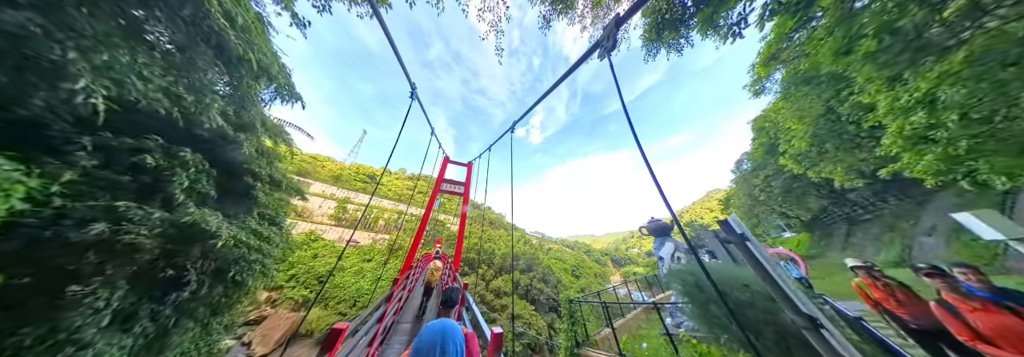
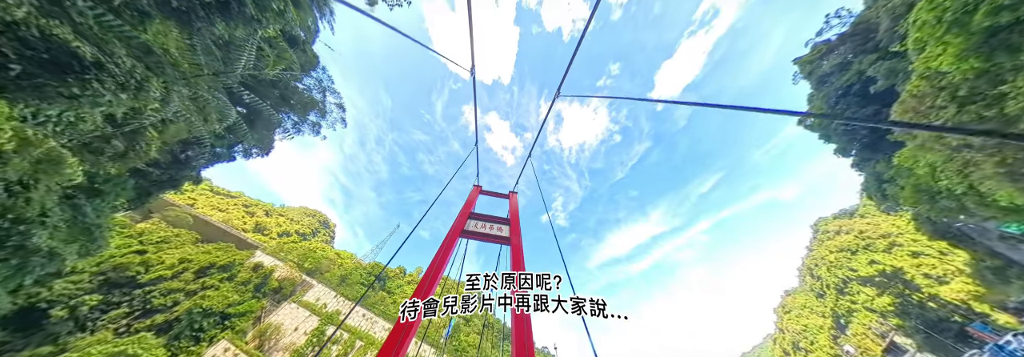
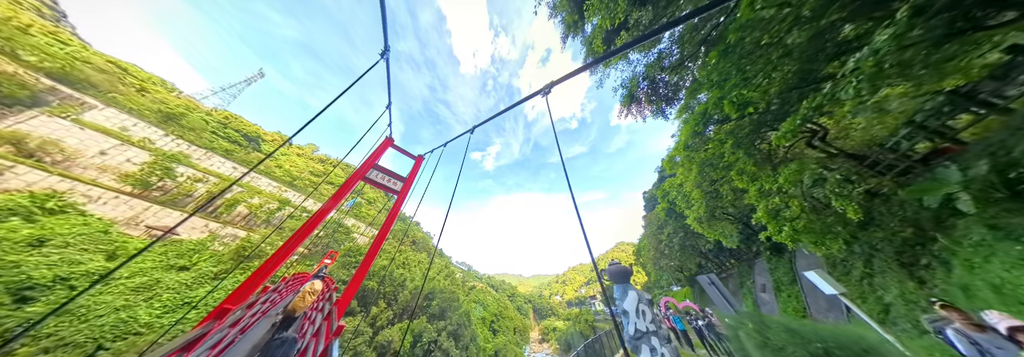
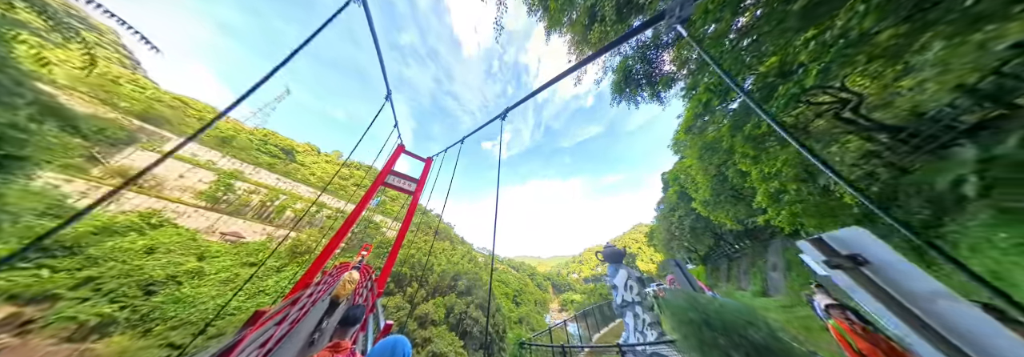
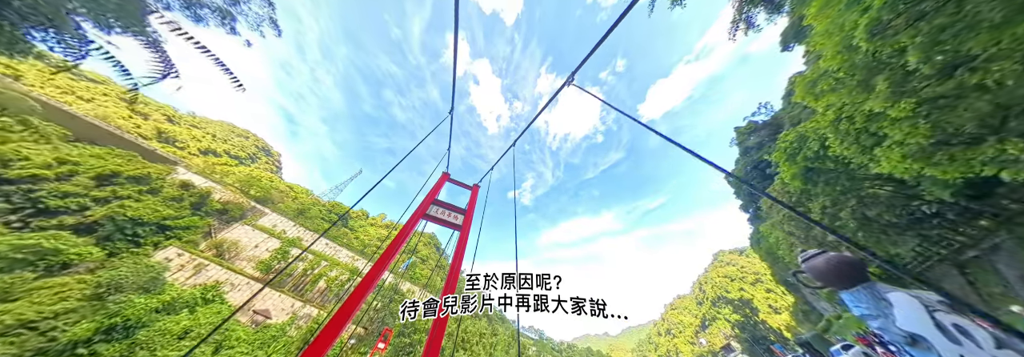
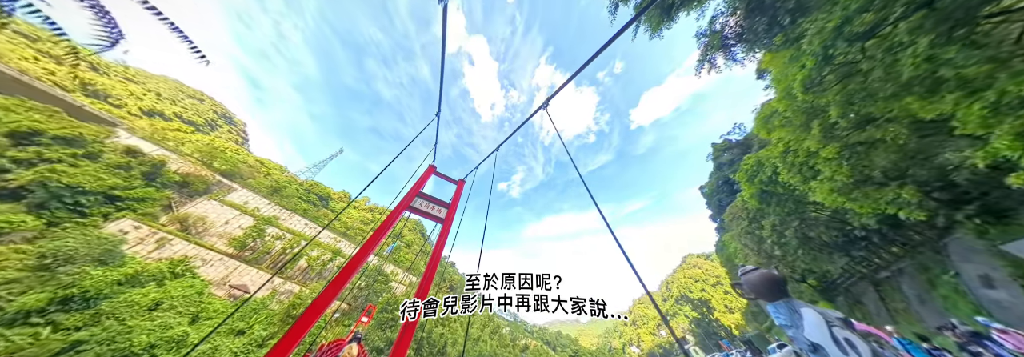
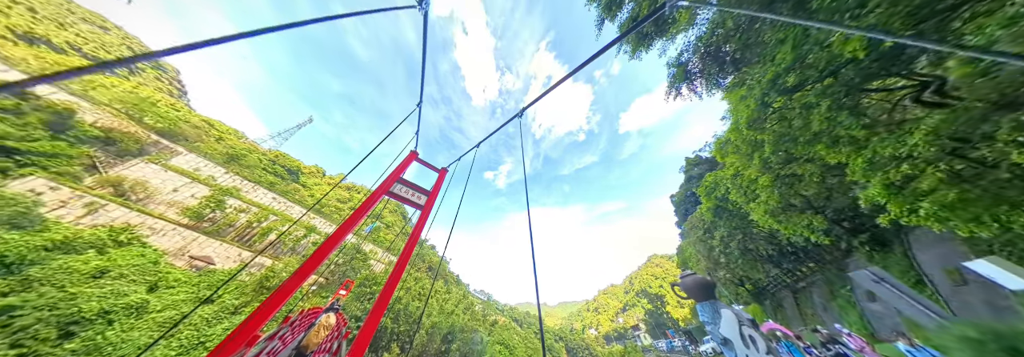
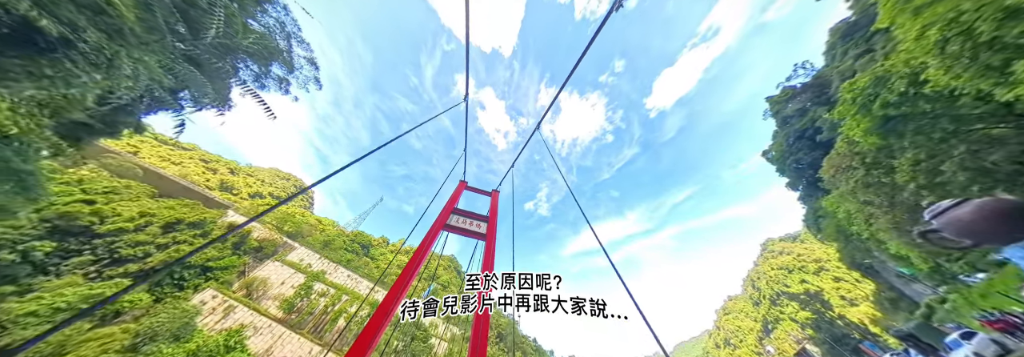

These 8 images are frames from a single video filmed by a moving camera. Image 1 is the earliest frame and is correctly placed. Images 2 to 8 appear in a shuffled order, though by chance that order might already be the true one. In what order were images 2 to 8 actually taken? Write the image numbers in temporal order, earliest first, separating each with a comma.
4, 3, 7, 6, 5, 8, 2
